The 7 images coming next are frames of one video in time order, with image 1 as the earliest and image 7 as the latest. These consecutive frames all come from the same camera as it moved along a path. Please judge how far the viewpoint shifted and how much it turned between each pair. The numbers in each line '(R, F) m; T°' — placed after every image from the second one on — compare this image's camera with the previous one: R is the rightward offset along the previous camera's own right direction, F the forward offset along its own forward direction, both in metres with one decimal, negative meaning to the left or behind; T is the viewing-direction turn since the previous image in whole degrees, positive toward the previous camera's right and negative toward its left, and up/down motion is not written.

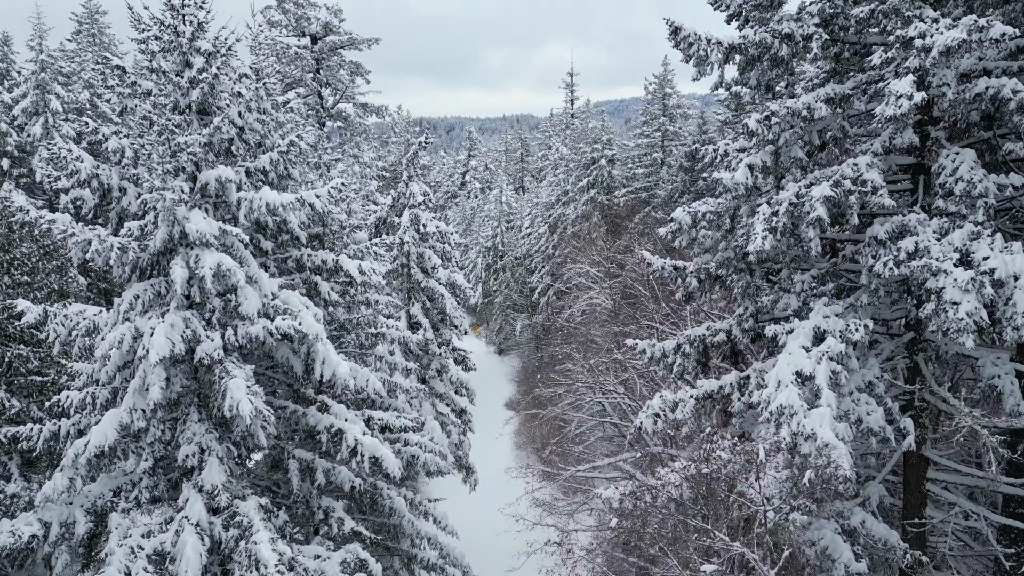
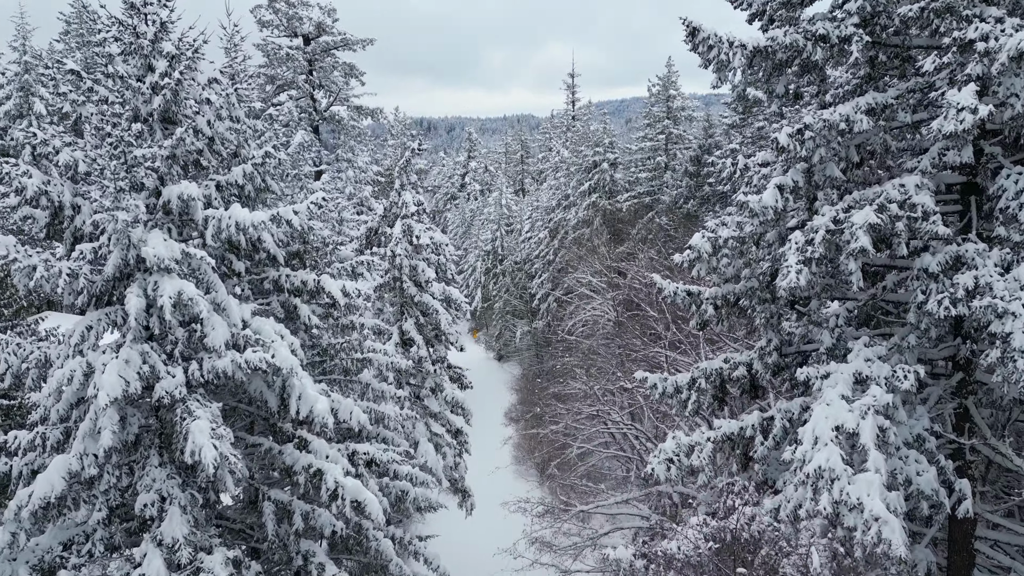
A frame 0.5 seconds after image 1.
(0.0, +0.7) m; 0°
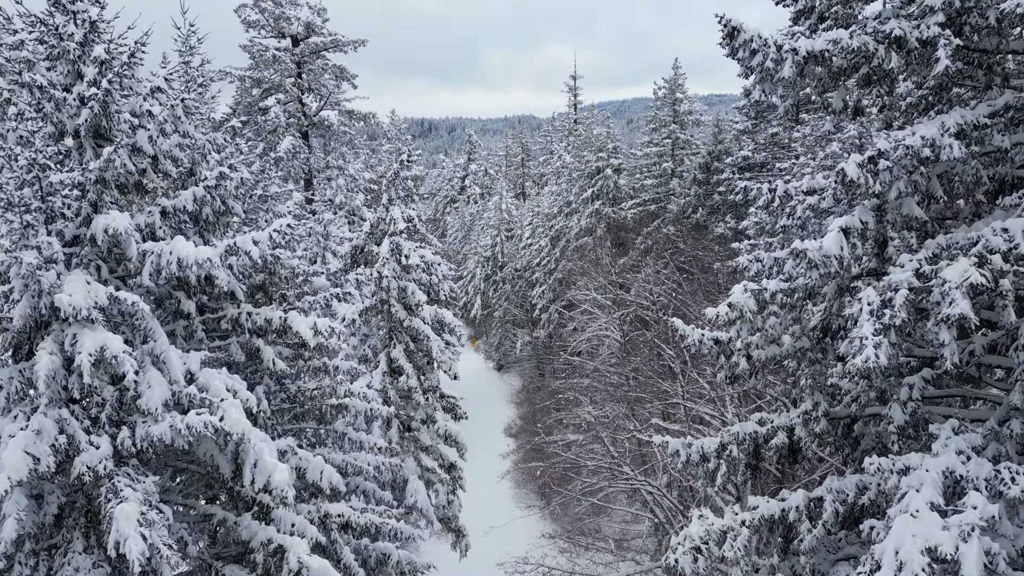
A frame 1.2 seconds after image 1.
(+0.1, +1.1) m; 0°
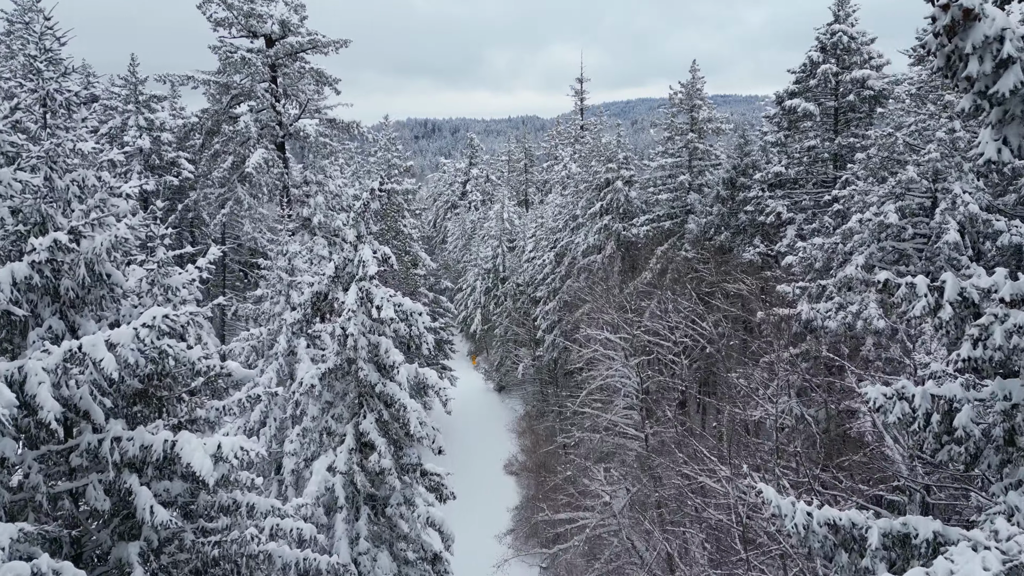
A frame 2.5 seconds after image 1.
(+0.1, +2.2) m; 0°
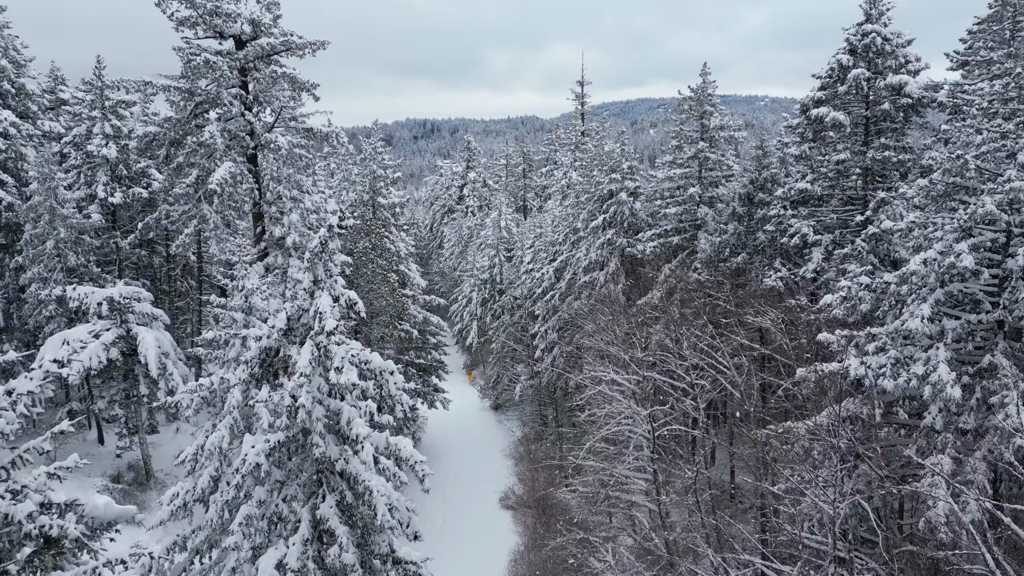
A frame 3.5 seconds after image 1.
(+0.1, +1.6) m; 0°
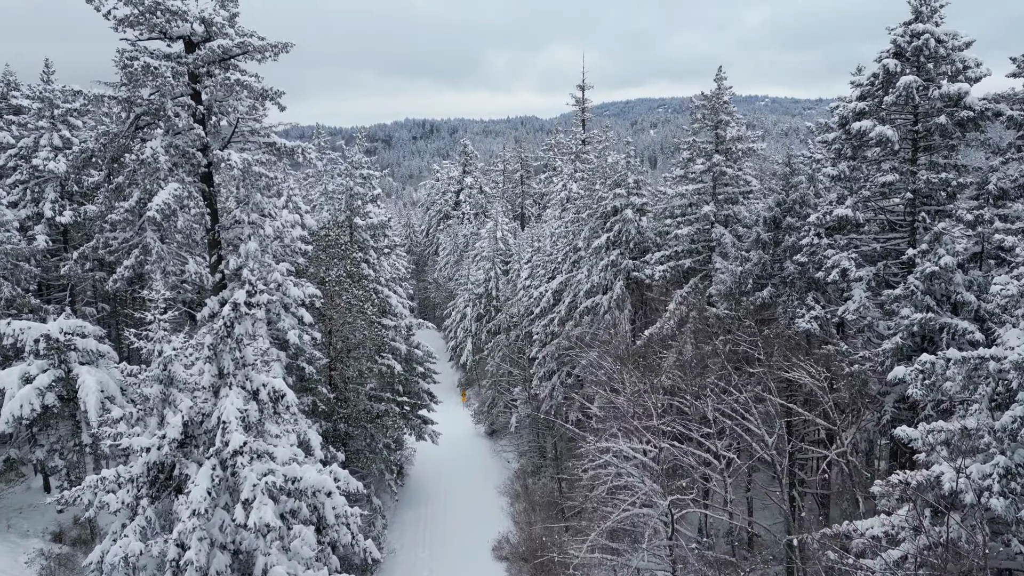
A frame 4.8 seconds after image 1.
(+0.2, +2.1) m; 0°
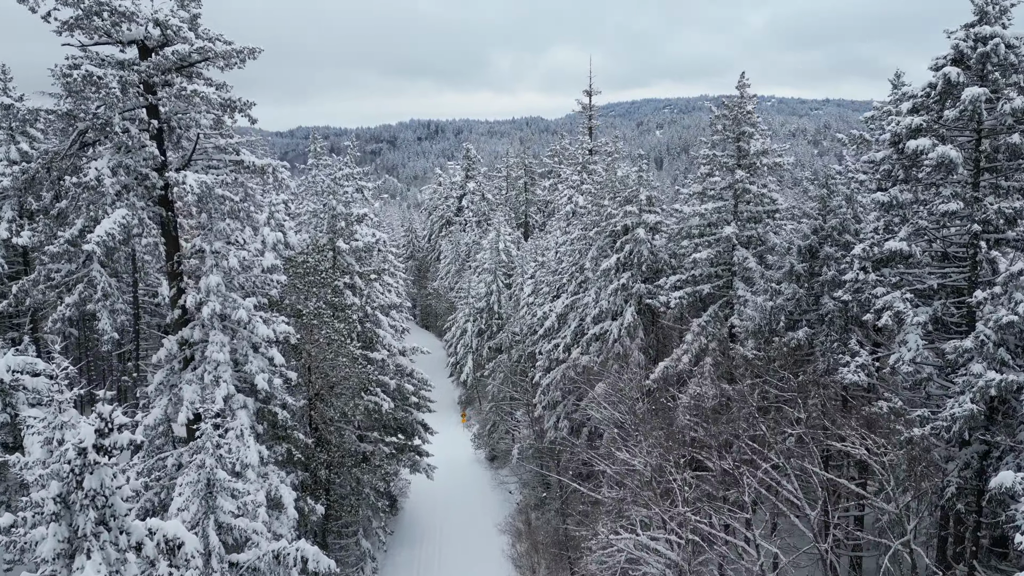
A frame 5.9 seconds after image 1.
(+0.1, +1.7) m; 0°
